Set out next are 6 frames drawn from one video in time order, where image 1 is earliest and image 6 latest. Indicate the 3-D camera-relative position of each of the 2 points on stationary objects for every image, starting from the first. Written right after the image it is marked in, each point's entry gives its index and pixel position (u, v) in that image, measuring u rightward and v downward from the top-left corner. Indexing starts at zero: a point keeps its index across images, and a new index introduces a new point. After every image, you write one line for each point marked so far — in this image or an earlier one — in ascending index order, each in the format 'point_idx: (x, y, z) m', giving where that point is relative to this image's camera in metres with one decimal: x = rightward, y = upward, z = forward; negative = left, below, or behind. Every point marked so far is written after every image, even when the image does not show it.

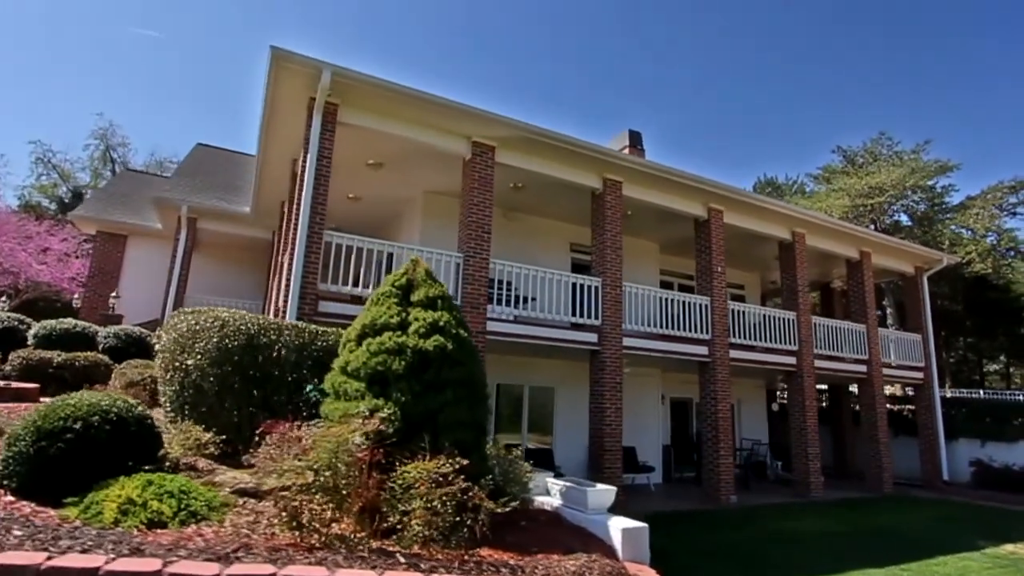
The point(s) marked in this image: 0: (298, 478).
0: (-1.7, -1.5, +4.8) m
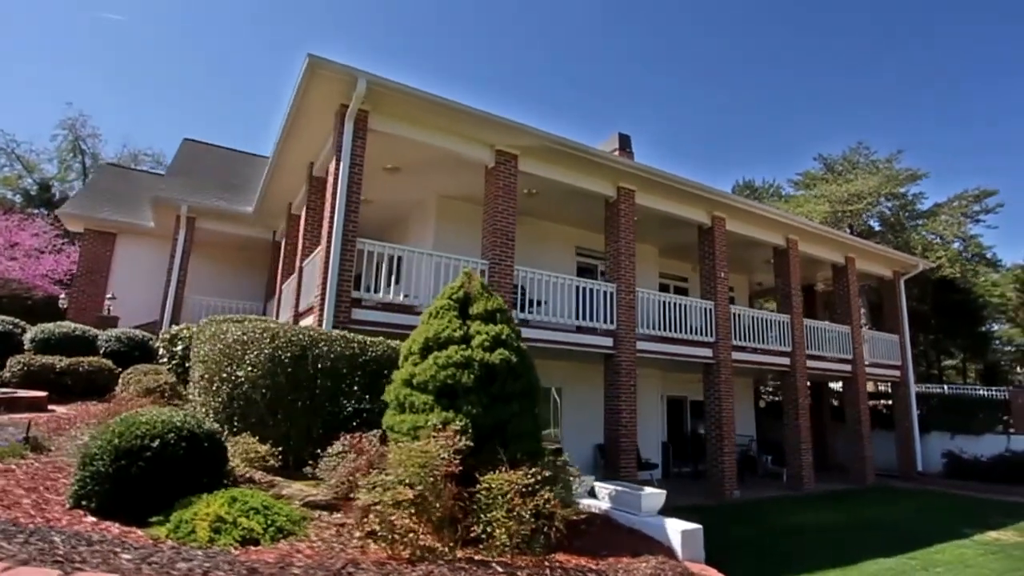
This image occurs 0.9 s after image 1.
0: (-1.0, -1.7, +4.9) m
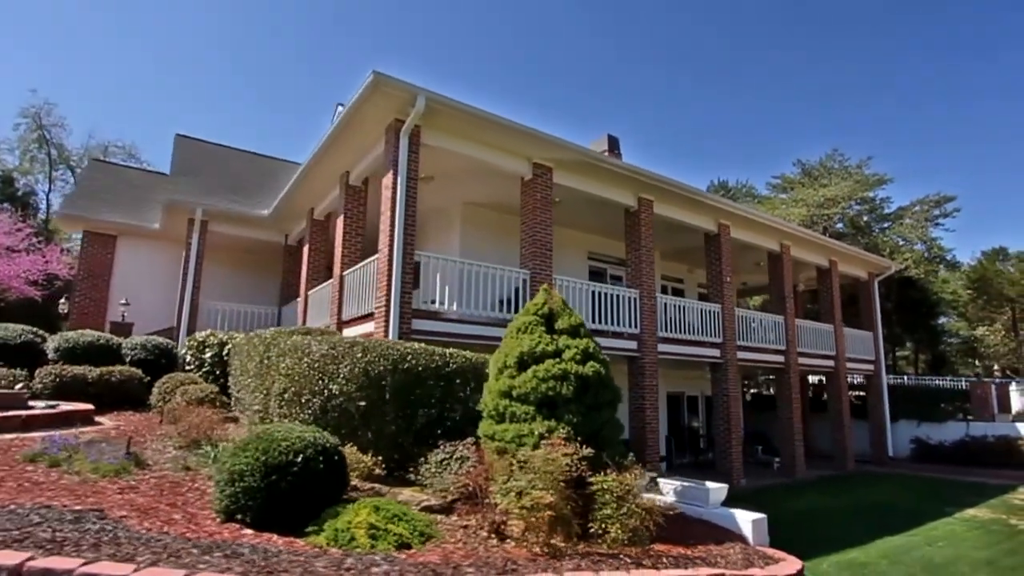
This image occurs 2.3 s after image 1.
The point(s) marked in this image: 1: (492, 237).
0: (+0.1, -1.9, +5.4) m
1: (-0.4, +1.1, +13.2) m
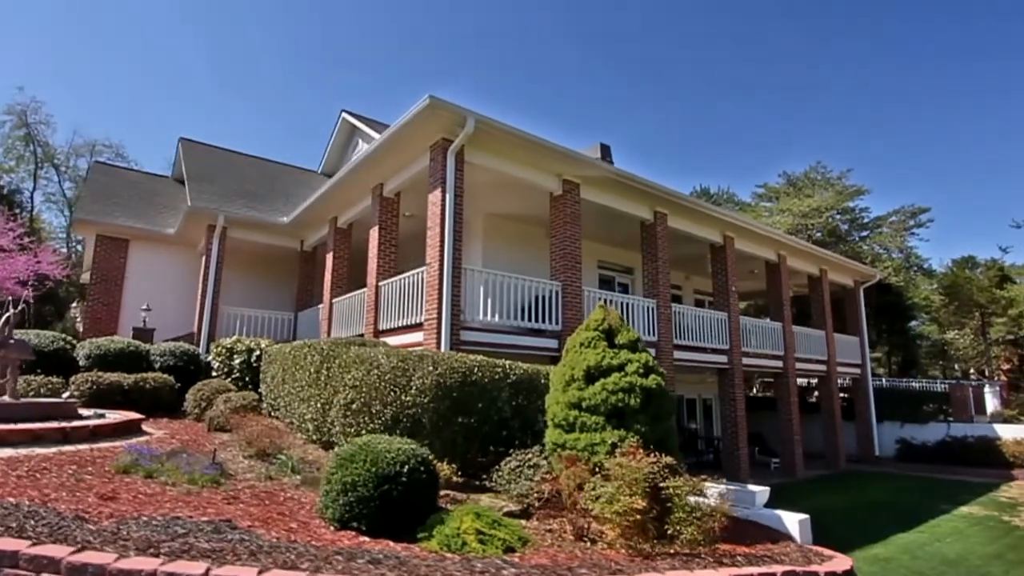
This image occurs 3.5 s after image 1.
0: (+1.0, -2.1, +6.0) m
1: (0.0, +0.9, +13.7) m
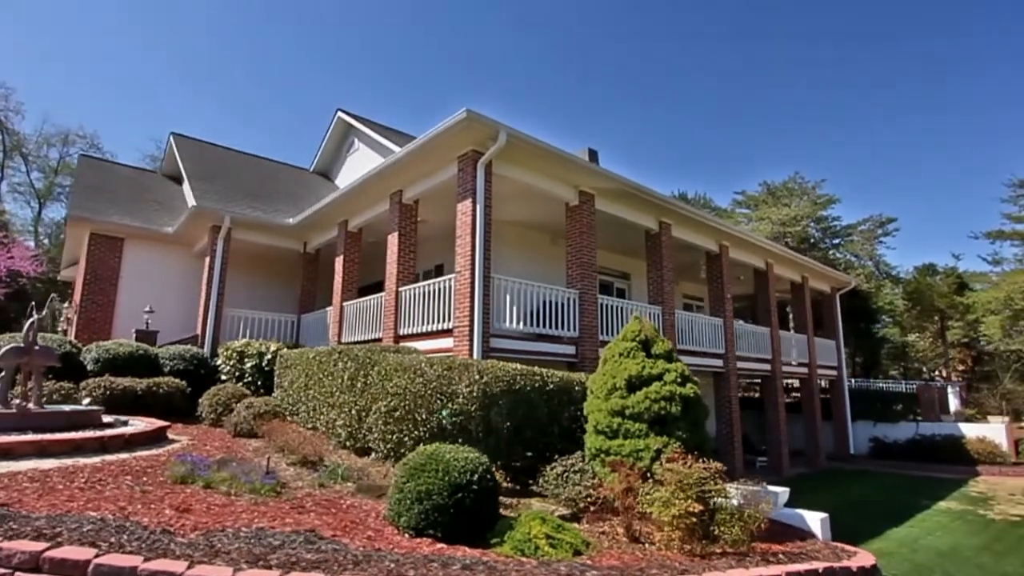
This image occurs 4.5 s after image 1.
0: (+1.6, -2.3, +6.3) m
1: (+0.2, +0.8, +13.9) m
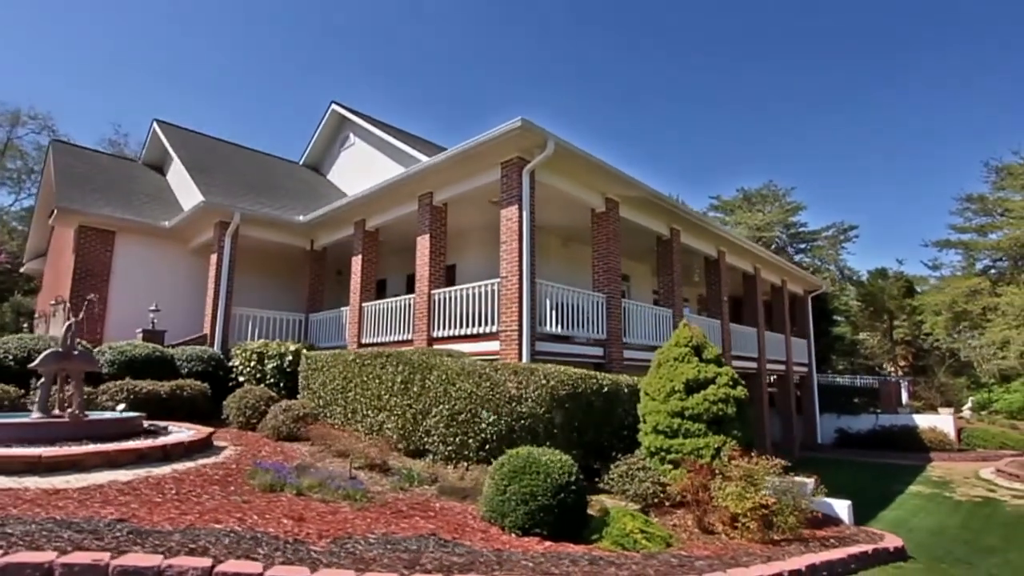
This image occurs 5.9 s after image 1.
0: (+2.6, -2.4, +6.9) m
1: (+0.4, +0.8, +14.2) m
